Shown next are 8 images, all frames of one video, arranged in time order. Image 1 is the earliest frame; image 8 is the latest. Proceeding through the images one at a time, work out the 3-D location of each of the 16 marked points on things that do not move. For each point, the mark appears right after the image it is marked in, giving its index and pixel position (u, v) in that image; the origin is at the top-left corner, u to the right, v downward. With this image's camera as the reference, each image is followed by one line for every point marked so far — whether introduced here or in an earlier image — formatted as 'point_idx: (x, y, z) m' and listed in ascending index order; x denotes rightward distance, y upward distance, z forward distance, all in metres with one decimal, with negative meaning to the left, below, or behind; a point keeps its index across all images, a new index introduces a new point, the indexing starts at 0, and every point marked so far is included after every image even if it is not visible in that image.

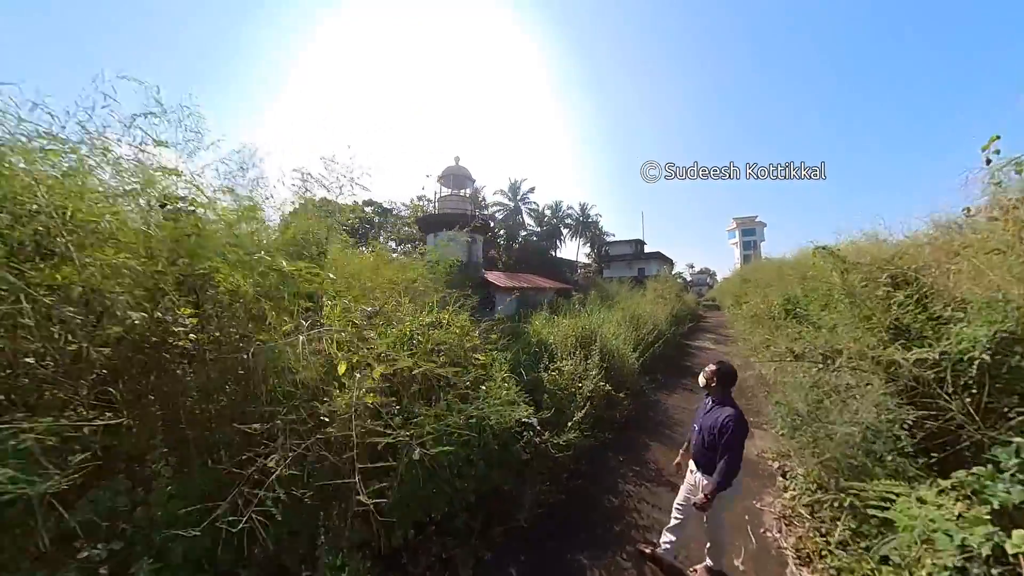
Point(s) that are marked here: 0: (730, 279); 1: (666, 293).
0: (+10.5, +0.5, +16.9) m
1: (+5.9, -0.2, +13.3) m
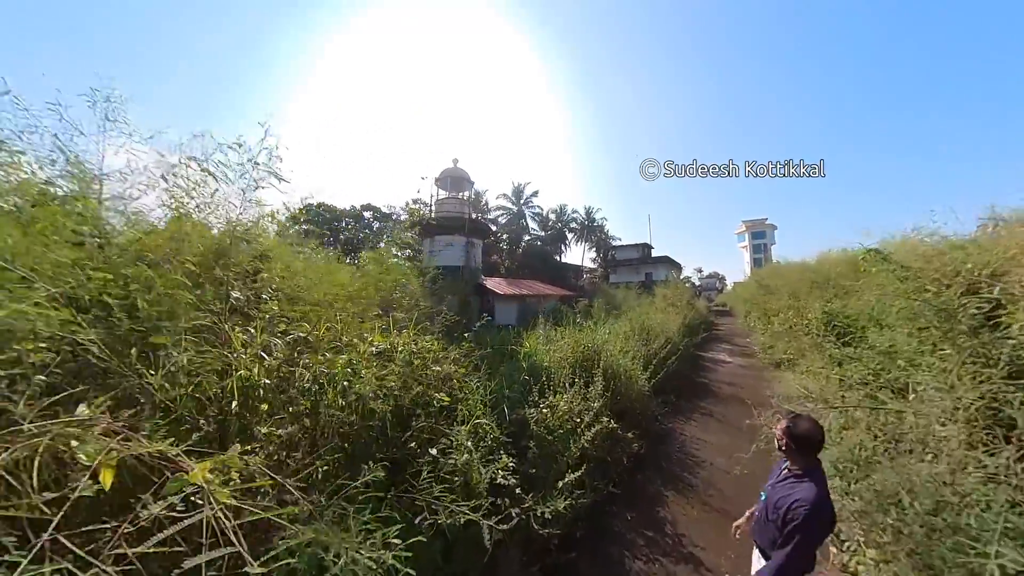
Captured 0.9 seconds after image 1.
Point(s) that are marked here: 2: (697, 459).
0: (+10.5, +0.2, +16.0) m
1: (+5.9, -0.4, +12.5) m
2: (+2.2, -2.0, +4.2) m
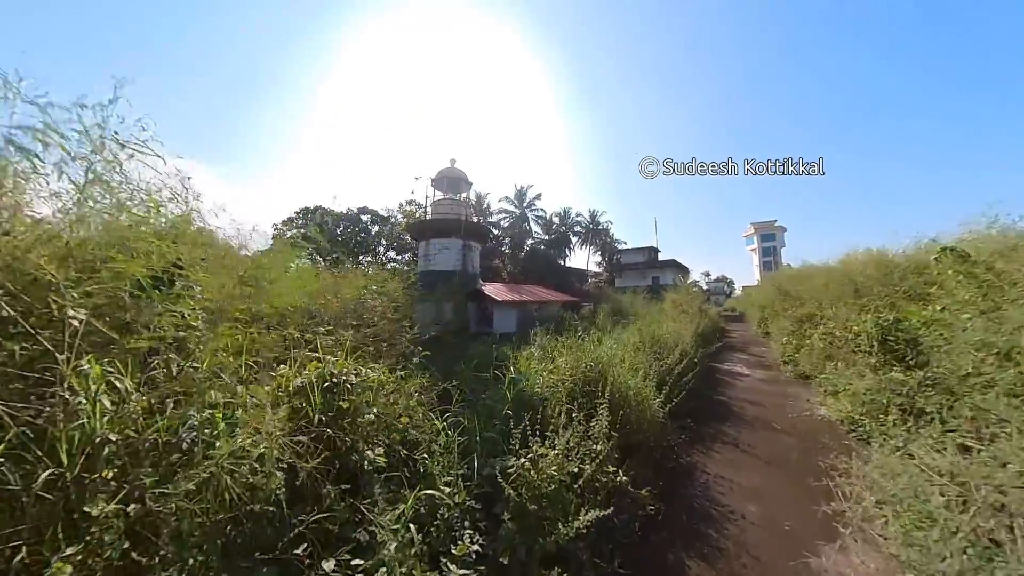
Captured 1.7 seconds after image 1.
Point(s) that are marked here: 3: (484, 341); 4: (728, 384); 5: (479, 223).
0: (+10.6, 0.0, +15.1) m
1: (+5.9, -0.6, +11.6) m
2: (+2.0, -2.1, +3.4) m
3: (-0.7, -1.5, +9.3) m
4: (+4.6, -2.1, +7.6) m
5: (-1.1, +2.1, +11.7) m
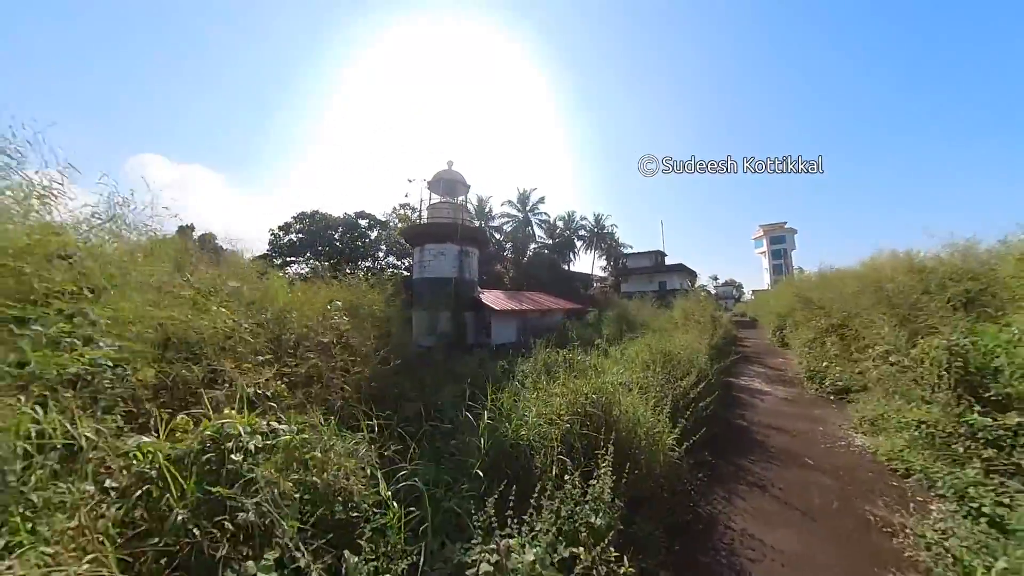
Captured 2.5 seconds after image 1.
0: (+10.6, -0.3, +14.3) m
1: (+5.8, -0.8, +10.9) m
2: (+1.9, -2.3, +2.7) m
3: (-0.8, -1.7, +8.7) m
4: (+4.5, -2.3, +6.9) m
5: (-1.1, +1.9, +11.1) m
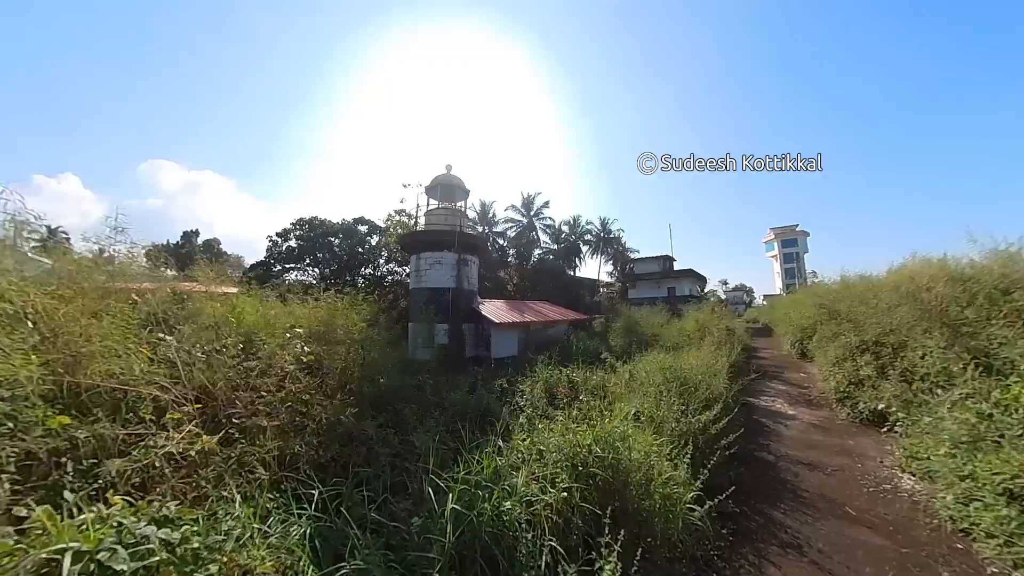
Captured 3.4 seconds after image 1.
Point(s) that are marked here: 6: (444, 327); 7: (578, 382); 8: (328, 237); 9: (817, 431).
0: (+10.7, -0.6, +13.5) m
1: (+5.9, -1.1, +10.2) m
2: (+1.8, -2.5, +2.1) m
3: (-0.8, -2.0, +8.1) m
4: (+4.5, -2.6, +6.2) m
5: (-1.1, +1.6, +10.5) m
6: (-1.9, -1.1, +9.7) m
7: (+1.3, -2.0, +7.1) m
8: (-7.1, +2.0, +13.7) m
9: (+5.5, -2.6, +6.4) m
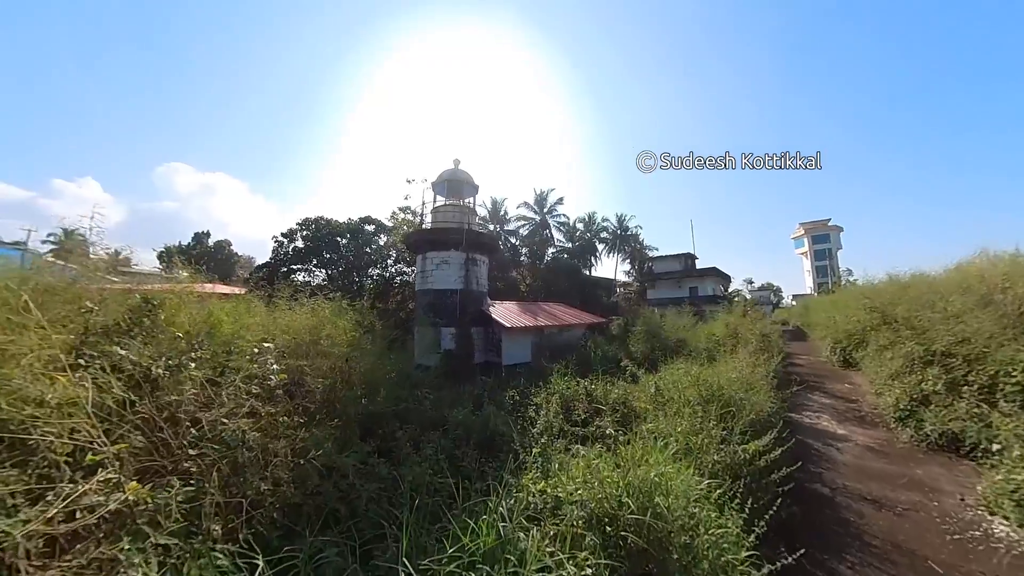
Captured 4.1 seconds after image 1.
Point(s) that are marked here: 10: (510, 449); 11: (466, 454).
0: (+11.1, -0.6, +12.4) m
1: (+6.2, -1.1, +9.3) m
2: (+1.8, -2.5, +1.3) m
3: (-0.5, -2.0, +7.5) m
4: (+4.6, -2.6, +5.3) m
5: (-0.8, +1.5, +9.9) m
6: (-1.6, -1.1, +9.1) m
7: (+1.5, -2.0, +6.4) m
8: (-6.7, +1.9, +13.3) m
9: (+5.7, -2.6, +5.5) m
10: (0.0, -2.2, +4.8) m
11: (-0.6, -2.2, +4.6) m
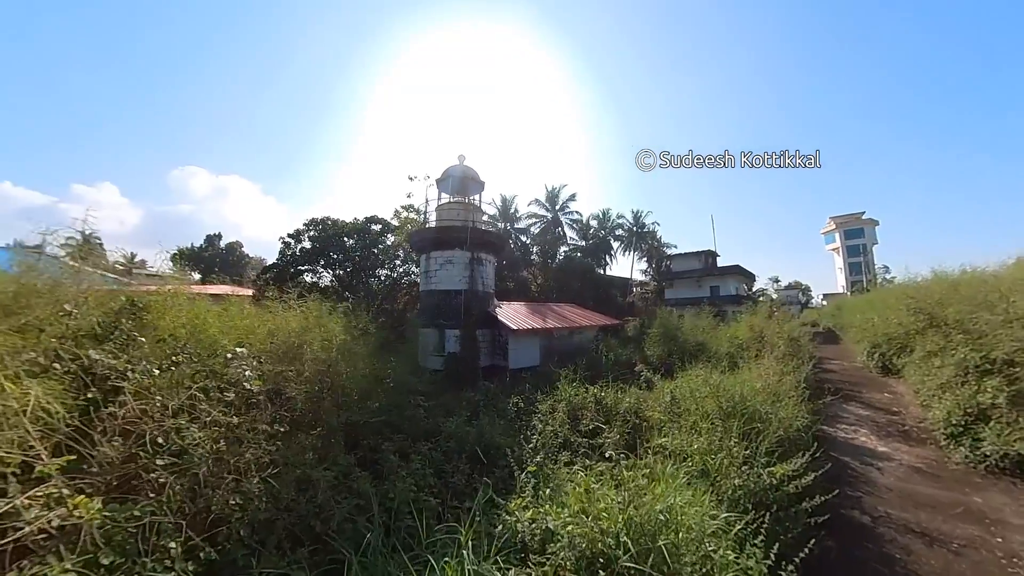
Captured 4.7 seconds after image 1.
0: (+11.4, -0.5, +11.5) m
1: (+6.3, -1.1, +8.6) m
2: (+1.6, -2.6, +0.9) m
3: (-0.5, -2.0, +7.1) m
4: (+4.6, -2.6, +4.7) m
5: (-0.6, +1.5, +9.5) m
6: (-1.4, -1.1, +8.8) m
7: (+1.6, -2.0, +6.0) m
8: (-6.3, +1.9, +13.2) m
9: (+5.7, -2.6, +4.9) m
10: (-0.1, -2.2, +4.4) m
11: (-0.7, -2.2, +4.3) m
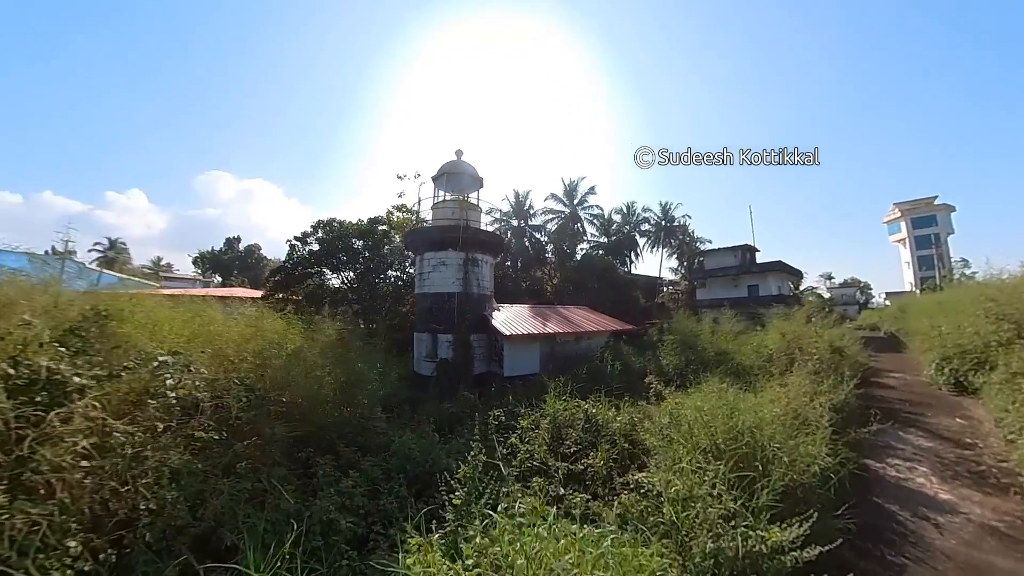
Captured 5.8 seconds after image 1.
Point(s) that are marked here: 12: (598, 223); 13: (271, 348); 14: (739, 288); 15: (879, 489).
0: (+11.5, -0.5, +9.6) m
1: (+6.2, -1.1, +7.3) m
2: (+0.6, -2.7, +0.2) m
3: (-0.8, -2.1, +6.6) m
4: (+4.1, -2.7, +3.7) m
5: (-0.6, +1.5, +9.0) m
6: (-1.5, -1.2, +8.3) m
7: (+1.2, -2.1, +5.2) m
8: (-5.9, +1.9, +13.2) m
9: (+5.1, -2.7, +3.7) m
10: (-0.7, -2.3, +3.8) m
11: (-1.3, -2.3, +3.8) m
12: (+5.0, +3.6, +19.6) m
13: (-3.5, -0.9, +5.2) m
14: (+12.2, 0.0, +18.8) m
15: (+4.7, -2.6, +4.5) m
